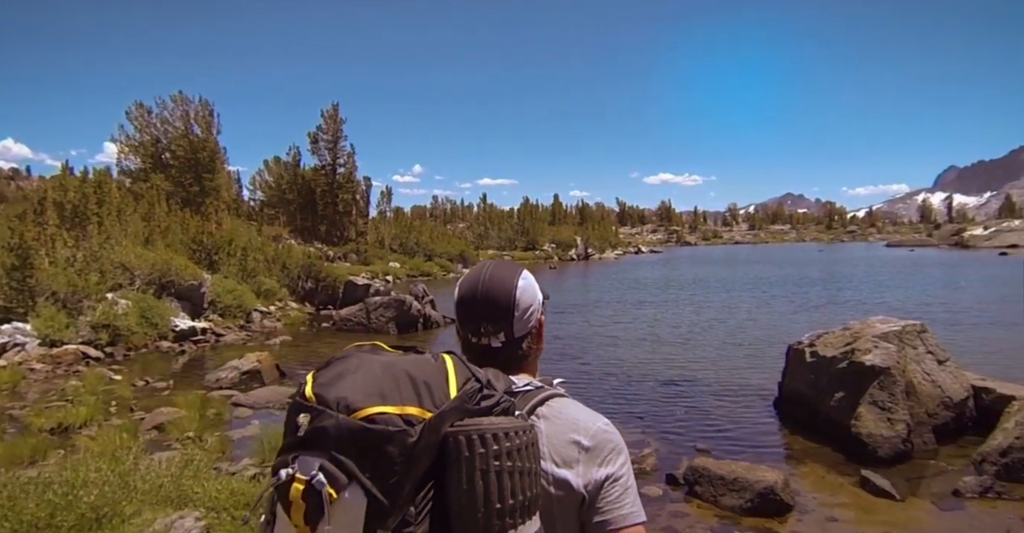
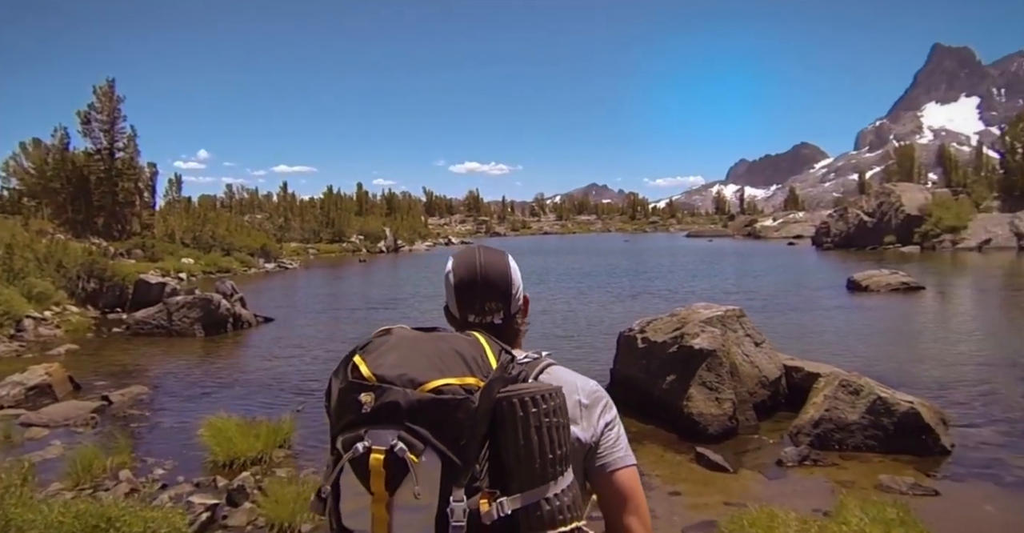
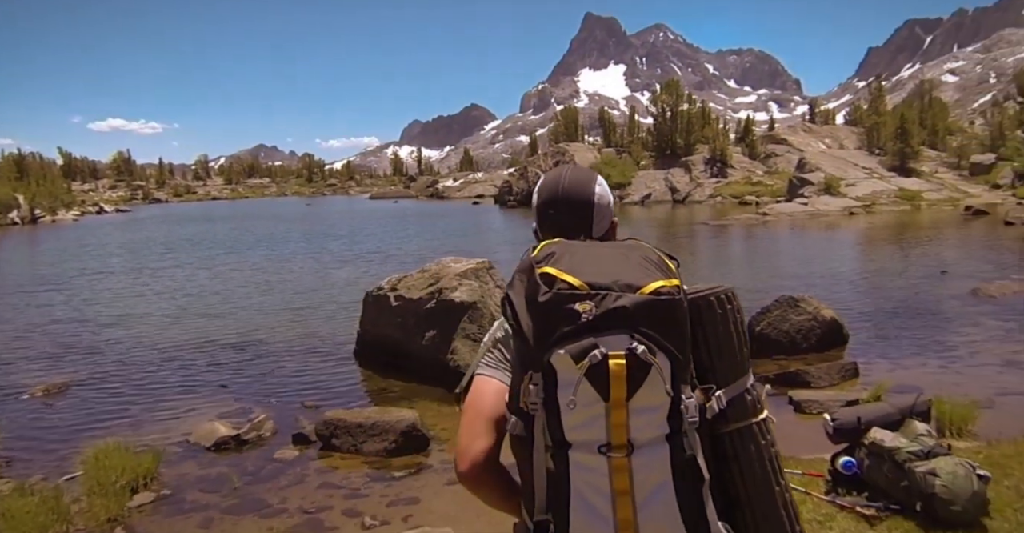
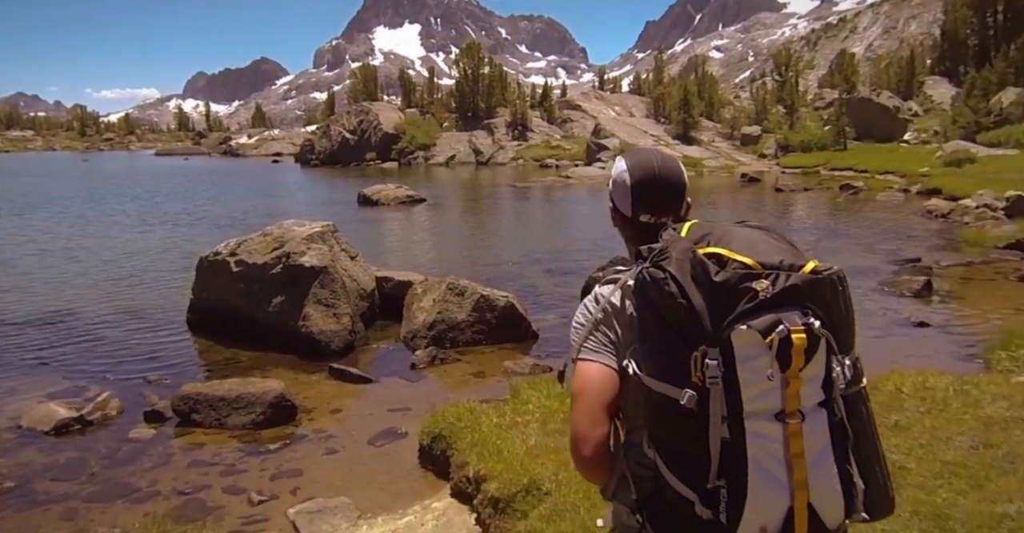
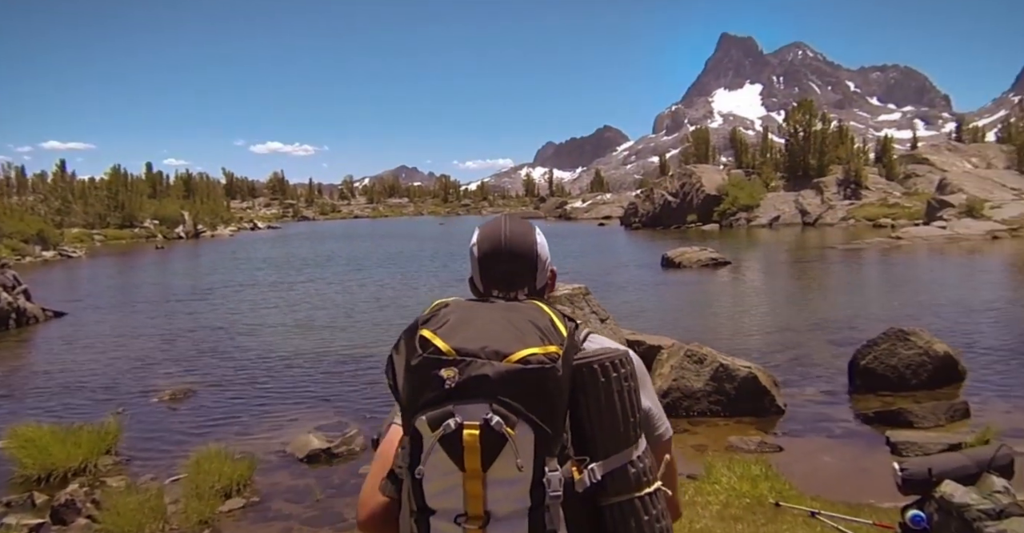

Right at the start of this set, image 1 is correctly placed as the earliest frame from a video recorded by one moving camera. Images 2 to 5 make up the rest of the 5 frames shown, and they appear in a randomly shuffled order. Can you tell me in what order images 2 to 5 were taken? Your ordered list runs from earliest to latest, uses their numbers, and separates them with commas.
2, 5, 3, 4
